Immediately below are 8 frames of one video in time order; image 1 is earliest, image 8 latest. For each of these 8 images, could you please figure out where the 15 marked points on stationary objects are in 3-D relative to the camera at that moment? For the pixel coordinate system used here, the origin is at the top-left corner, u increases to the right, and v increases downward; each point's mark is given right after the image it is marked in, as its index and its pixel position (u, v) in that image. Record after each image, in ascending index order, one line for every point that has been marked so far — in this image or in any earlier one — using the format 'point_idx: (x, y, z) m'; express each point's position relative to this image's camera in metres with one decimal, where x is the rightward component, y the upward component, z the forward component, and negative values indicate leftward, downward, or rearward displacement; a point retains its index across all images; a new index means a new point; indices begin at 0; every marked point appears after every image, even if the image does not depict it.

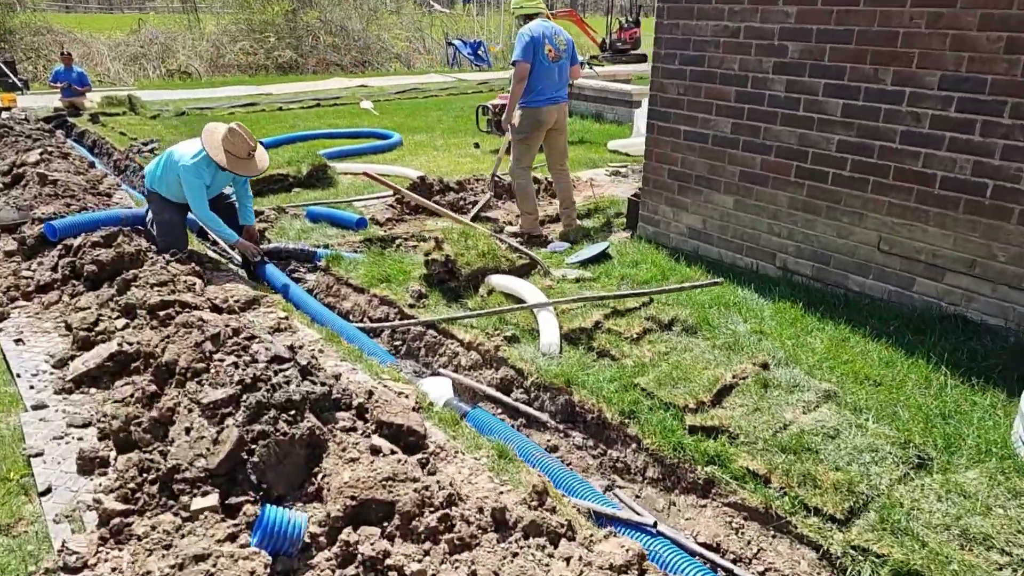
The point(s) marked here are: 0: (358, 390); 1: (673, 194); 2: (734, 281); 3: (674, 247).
0: (-1.0, -0.6, +4.5) m
1: (+1.5, +0.9, +6.7) m
2: (+1.8, +0.1, +6.0) m
3: (+1.5, +0.4, +6.8) m
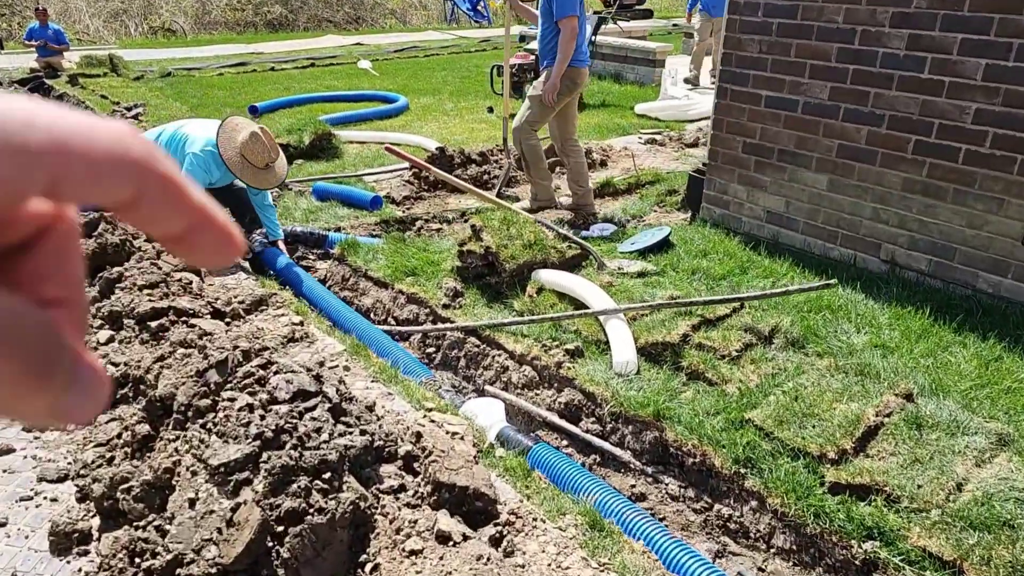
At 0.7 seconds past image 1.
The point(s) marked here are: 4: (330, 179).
0: (-0.5, -0.7, +3.6) m
1: (+1.8, +0.9, +5.8) m
2: (+2.2, +0.1, +5.1) m
3: (+1.9, +0.4, +5.9) m
4: (-2.1, +1.2, +8.4) m
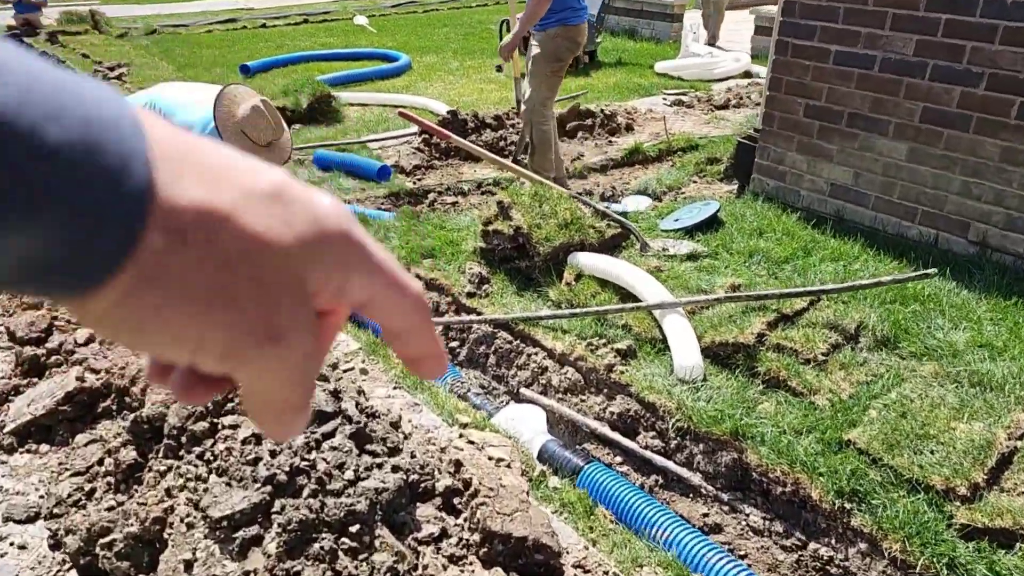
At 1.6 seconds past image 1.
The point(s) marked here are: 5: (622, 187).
0: (-0.3, -0.7, +3.0) m
1: (+2.1, +1.0, +5.1) m
2: (+2.4, +0.2, +4.5) m
3: (+2.1, +0.6, +5.3) m
4: (-1.9, +1.5, +7.7) m
5: (+0.9, +0.9, +6.3) m
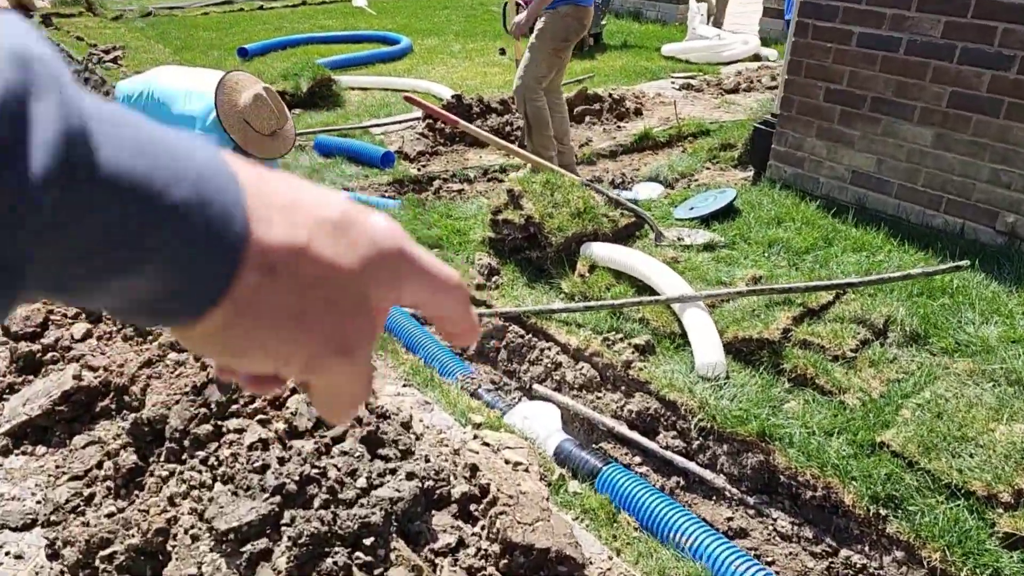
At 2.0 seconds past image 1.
0: (-0.2, -0.7, +2.9) m
1: (+2.1, +1.1, +4.9) m
2: (+2.5, +0.2, +4.3) m
3: (+2.2, +0.6, +5.1) m
4: (-1.8, +1.6, +7.5) m
5: (+1.0, +0.9, +6.1) m
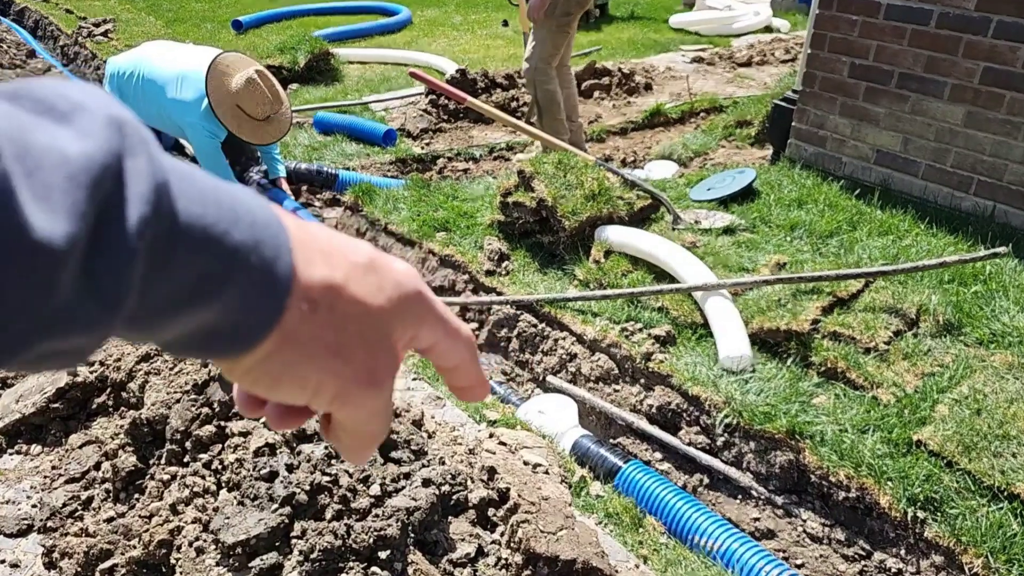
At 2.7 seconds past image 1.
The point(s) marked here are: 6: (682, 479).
0: (-0.2, -0.7, +2.7) m
1: (+2.2, +1.2, +4.7) m
2: (+2.5, +0.3, +4.1) m
3: (+2.2, +0.7, +4.9) m
4: (-1.8, +1.8, +7.2) m
5: (+1.1, +1.1, +5.9) m
6: (+0.8, -0.9, +3.3) m
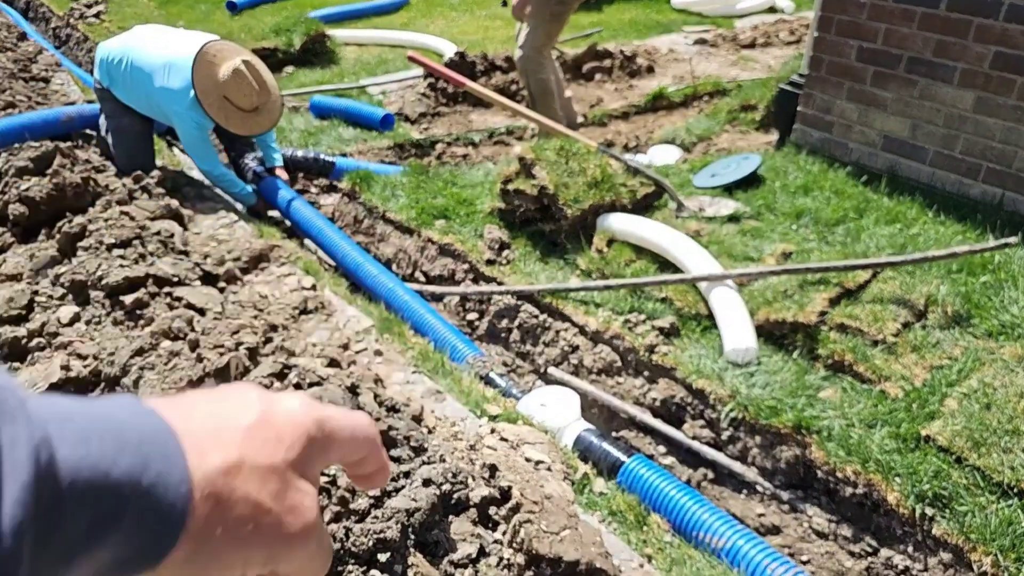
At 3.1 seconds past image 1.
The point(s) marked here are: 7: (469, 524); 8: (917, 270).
0: (-0.2, -0.6, +2.7) m
1: (+2.2, +1.3, +4.6) m
2: (+2.5, +0.4, +4.1) m
3: (+2.2, +0.8, +4.8) m
4: (-1.8, +1.9, +7.1) m
5: (+1.1, +1.2, +5.8) m
6: (+0.8, -0.8, +3.3) m
7: (-0.1, -0.8, +2.5) m
8: (+2.0, +0.1, +3.6) m
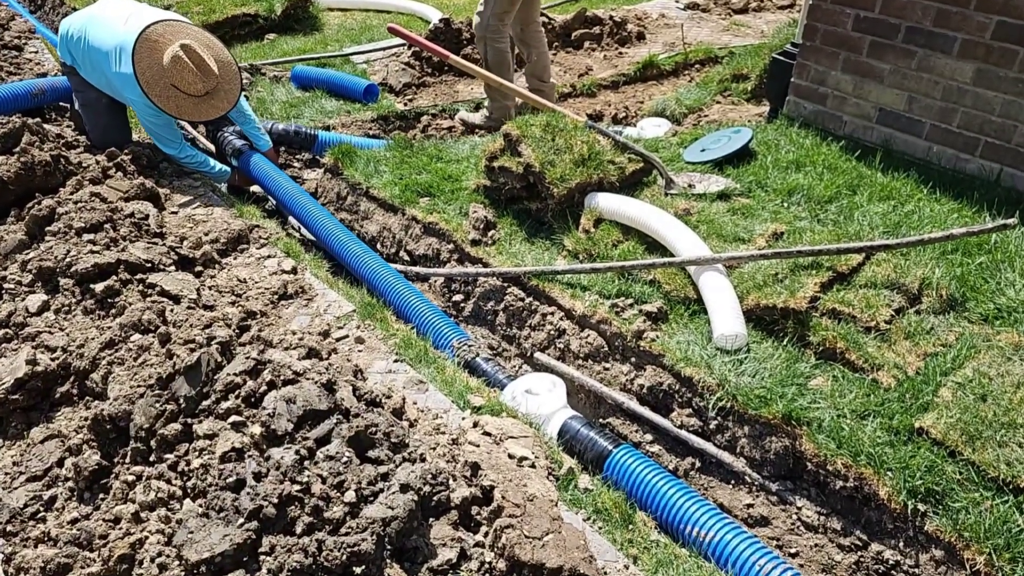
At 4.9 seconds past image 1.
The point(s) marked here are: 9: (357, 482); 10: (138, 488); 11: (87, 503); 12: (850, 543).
0: (-0.2, -0.6, +2.6) m
1: (+2.1, +1.4, +4.5) m
2: (+2.5, +0.5, +4.0) m
3: (+2.1, +1.0, +4.7) m
4: (-1.9, +2.1, +6.9) m
5: (+1.0, +1.4, +5.7) m
6: (+0.7, -0.8, +3.2) m
7: (-0.2, -0.8, +2.4) m
8: (+1.9, +0.2, +3.5) m
9: (-0.5, -0.6, +2.3) m
10: (-1.3, -0.7, +2.5) m
11: (-1.5, -0.8, +2.6) m
12: (+1.3, -1.0, +2.8) m
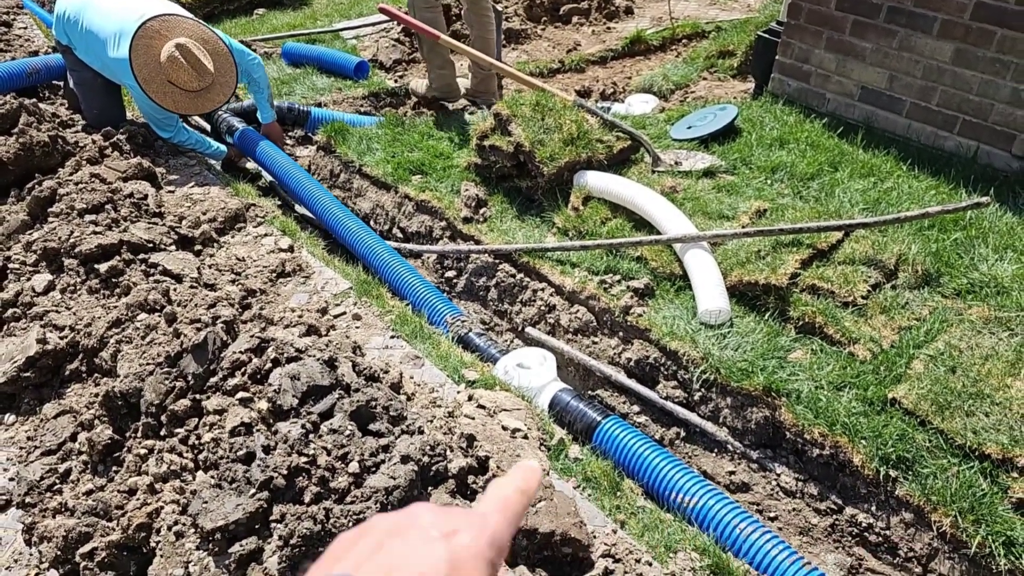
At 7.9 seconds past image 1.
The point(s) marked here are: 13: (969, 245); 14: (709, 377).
0: (-0.2, -0.5, +2.7) m
1: (+2.0, +1.6, +4.6) m
2: (+2.4, +0.6, +4.1) m
3: (+2.1, +1.1, +4.8) m
4: (-2.0, +2.3, +6.9) m
5: (+0.9, +1.6, +5.8) m
6: (+0.7, -0.7, +3.4) m
7: (-0.2, -0.7, +2.5) m
8: (+1.9, +0.3, +3.6) m
9: (-0.5, -0.6, +2.4) m
10: (-1.3, -0.6, +2.6) m
11: (-1.5, -0.7, +2.7) m
12: (+1.3, -0.9, +3.0) m
13: (+2.2, +0.2, +3.6) m
14: (+0.9, -0.4, +3.2) m
